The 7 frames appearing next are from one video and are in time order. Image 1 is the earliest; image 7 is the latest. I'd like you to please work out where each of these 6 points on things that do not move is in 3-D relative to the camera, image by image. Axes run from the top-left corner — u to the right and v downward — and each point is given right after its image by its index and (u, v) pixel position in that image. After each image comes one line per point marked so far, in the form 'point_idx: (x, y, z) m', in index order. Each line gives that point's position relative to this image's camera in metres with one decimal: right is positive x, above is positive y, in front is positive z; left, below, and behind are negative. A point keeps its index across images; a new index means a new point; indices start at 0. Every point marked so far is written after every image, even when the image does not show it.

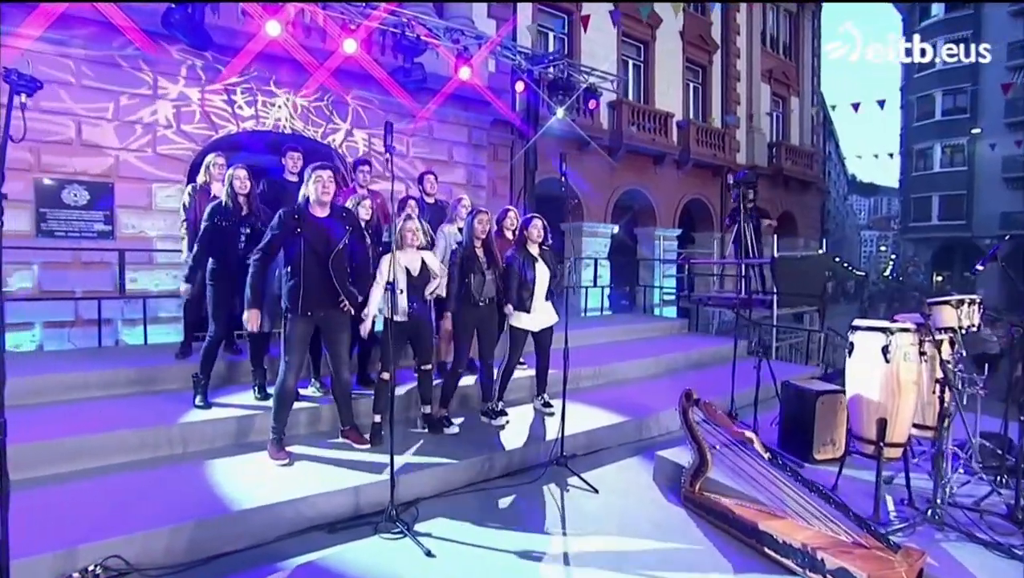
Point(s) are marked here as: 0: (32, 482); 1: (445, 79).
0: (-3.1, -1.2, +3.2) m
1: (-1.4, +4.3, +10.3) m
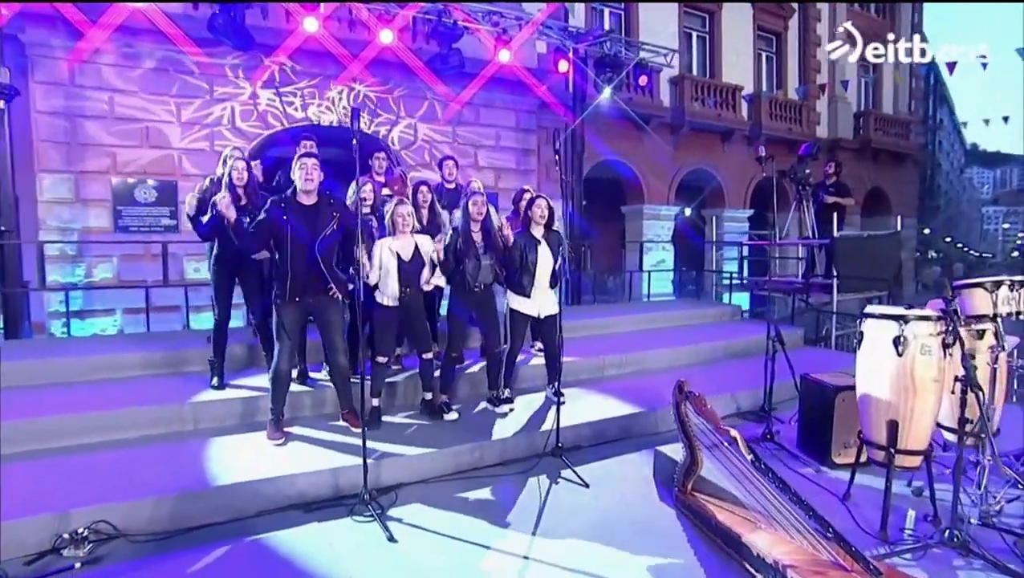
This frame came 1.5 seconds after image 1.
0: (-3.2, -1.2, +3.6) m
1: (-0.6, +4.6, +10.2) m
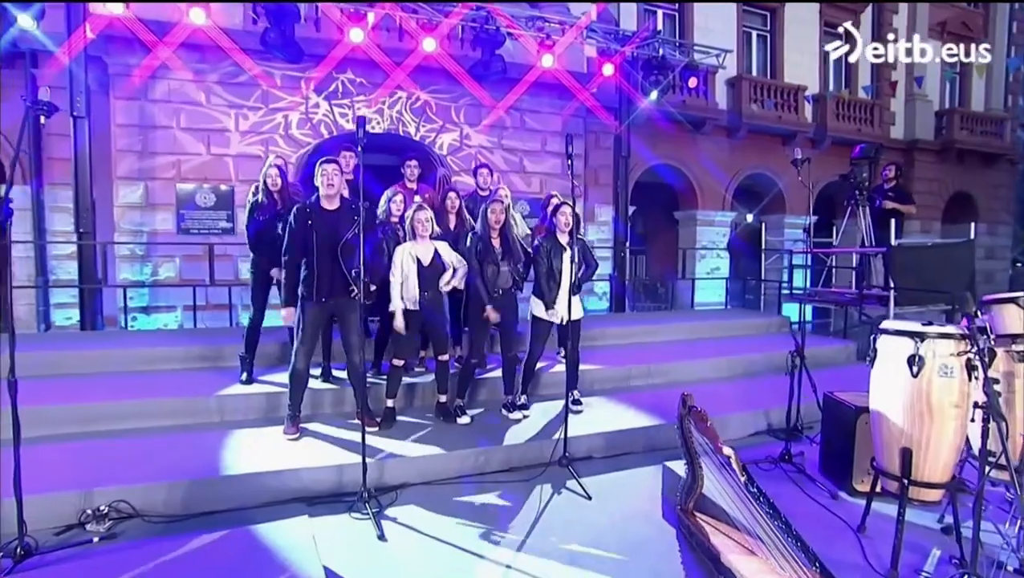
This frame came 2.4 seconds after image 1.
0: (-3.2, -1.1, +3.9) m
1: (+0.3, +4.5, +10.2) m
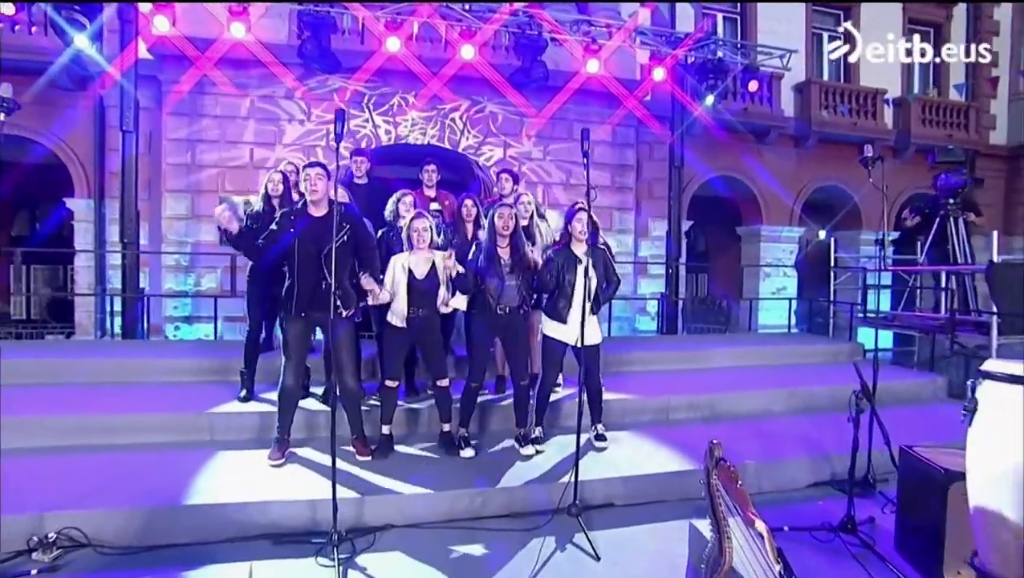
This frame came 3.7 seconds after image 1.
0: (-3.2, -1.2, +3.8) m
1: (+1.1, +4.1, +9.8) m
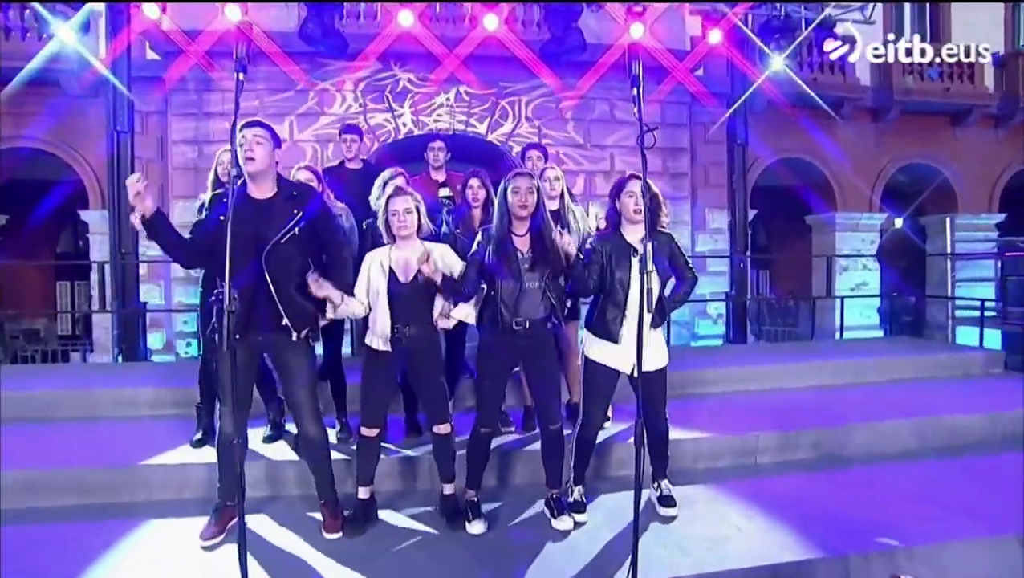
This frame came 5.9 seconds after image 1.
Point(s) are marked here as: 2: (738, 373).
0: (-3.0, -1.3, +2.9) m
1: (+1.7, +4.1, +8.6) m
2: (+2.3, -0.8, +5.1) m
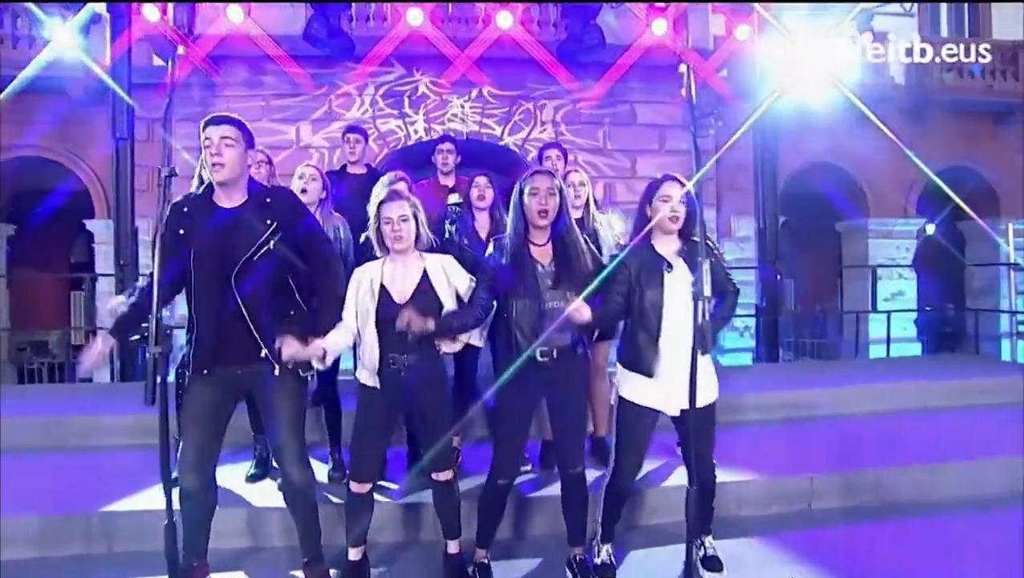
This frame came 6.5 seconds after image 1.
0: (-3.0, -1.4, +2.5) m
1: (+1.9, +3.9, +8.1) m
2: (+2.4, -1.0, +4.5) m
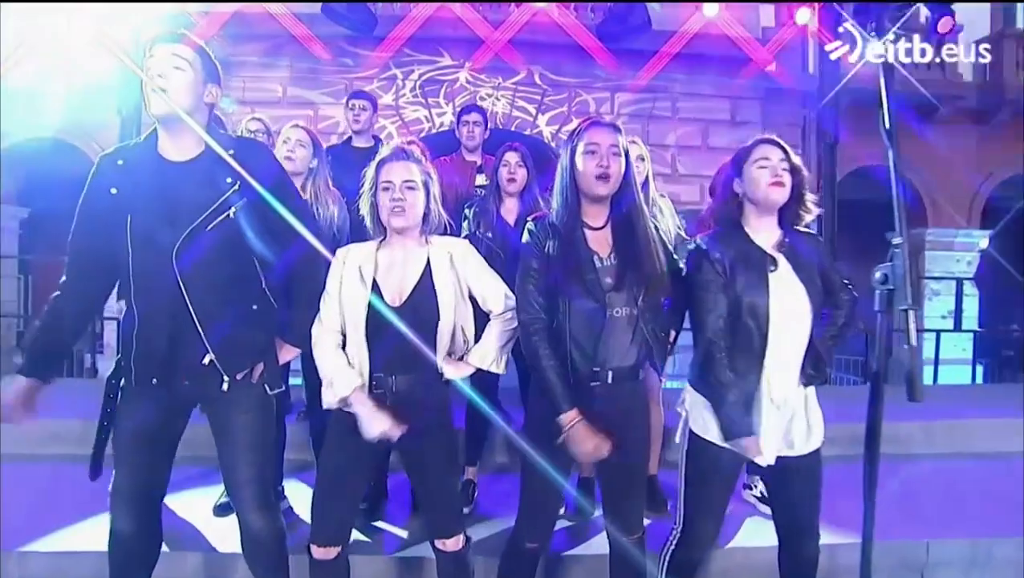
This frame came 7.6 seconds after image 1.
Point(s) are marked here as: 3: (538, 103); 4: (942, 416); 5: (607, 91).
0: (-2.8, -1.3, +2.0) m
1: (+2.4, +3.8, +7.4) m
2: (+2.6, -1.1, +3.7) m
3: (+0.4, +2.6, +7.3) m
4: (+3.5, -1.0, +4.2) m
5: (+1.4, +2.9, +7.5) m
